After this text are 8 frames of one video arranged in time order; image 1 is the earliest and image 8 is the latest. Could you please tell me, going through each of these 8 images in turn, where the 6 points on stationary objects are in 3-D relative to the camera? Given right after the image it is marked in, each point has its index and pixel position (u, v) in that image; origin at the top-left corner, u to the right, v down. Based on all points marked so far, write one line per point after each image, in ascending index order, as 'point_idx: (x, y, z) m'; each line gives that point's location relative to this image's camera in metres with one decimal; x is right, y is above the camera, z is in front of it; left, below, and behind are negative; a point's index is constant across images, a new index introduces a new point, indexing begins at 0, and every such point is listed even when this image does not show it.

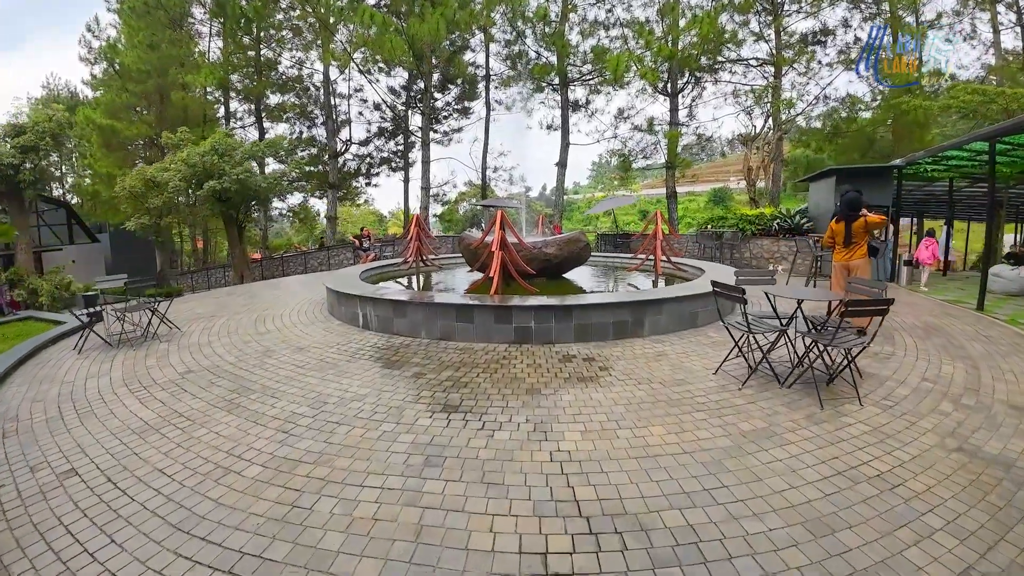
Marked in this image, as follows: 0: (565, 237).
0: (+0.8, +0.7, +6.8) m
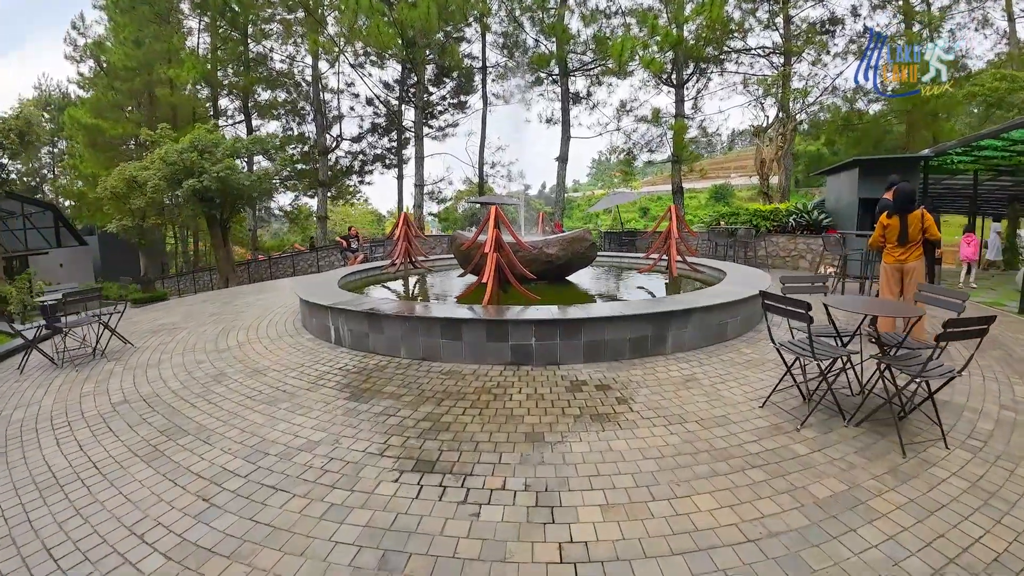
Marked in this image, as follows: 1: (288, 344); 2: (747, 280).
0: (+0.7, +0.7, +6.1) m
1: (-2.1, -0.5, +4.3) m
2: (+2.4, +0.1, +4.8) m
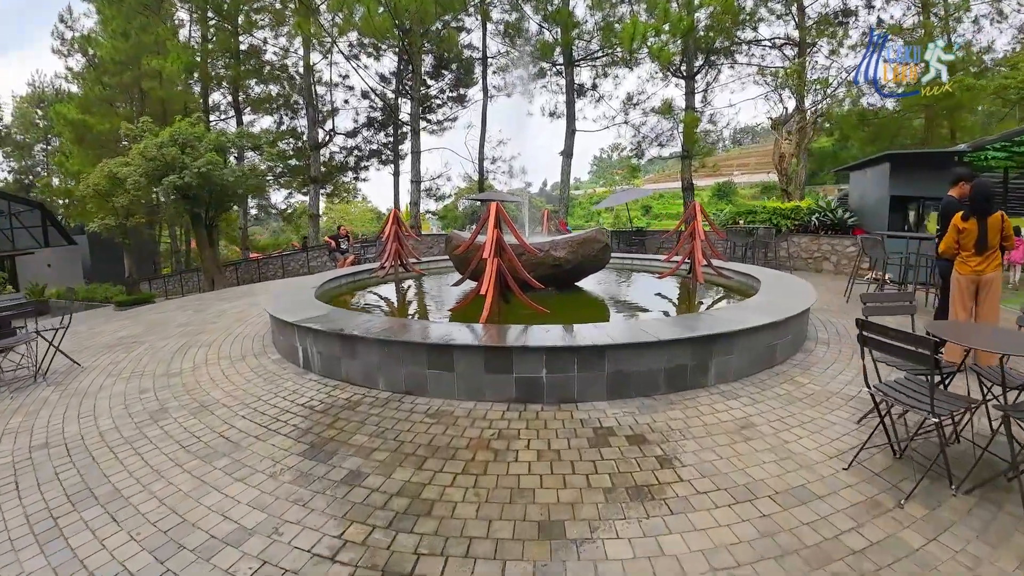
0: (+0.8, +0.6, +5.5) m
1: (-2.0, -0.6, +3.7) m
2: (+2.4, 0.0, +4.1) m
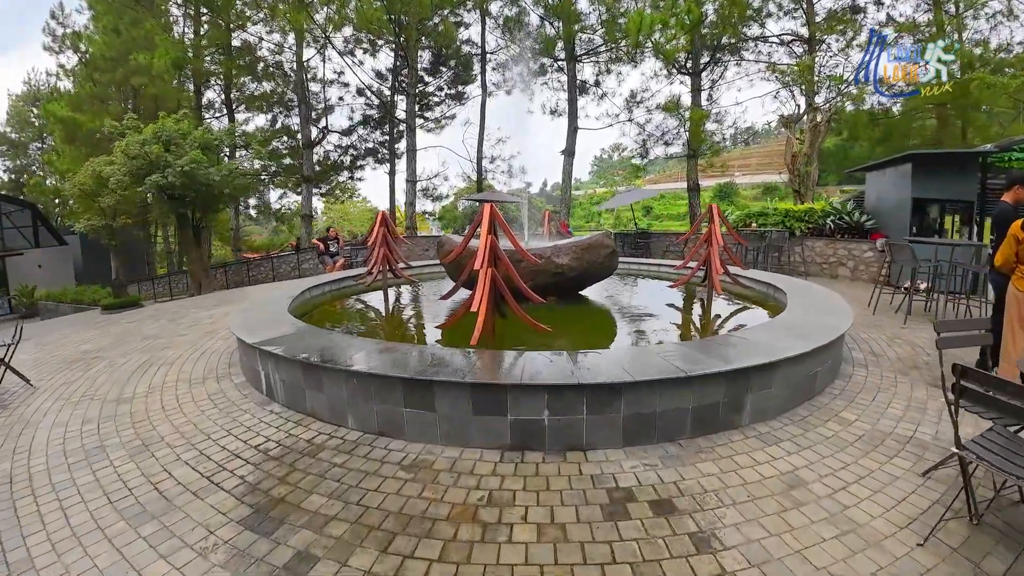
0: (+0.7, +0.5, +5.0) m
1: (-2.0, -0.7, +3.2) m
2: (+2.4, -0.1, +3.6) m
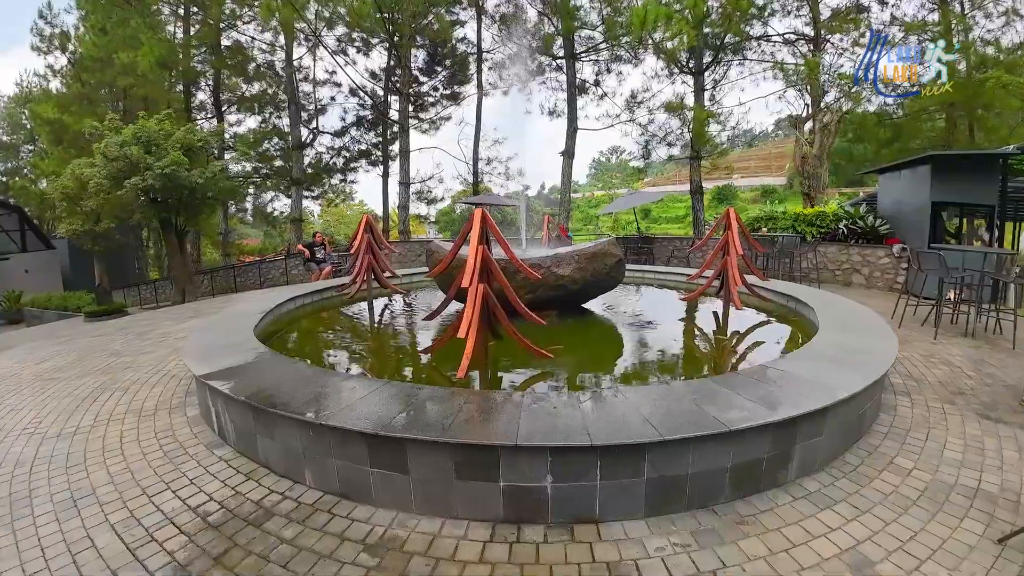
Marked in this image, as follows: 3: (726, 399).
0: (+0.7, +0.4, +4.6) m
1: (-2.1, -0.9, +2.8) m
2: (+2.4, -0.2, +3.2) m
3: (+0.9, -0.4, +1.9) m
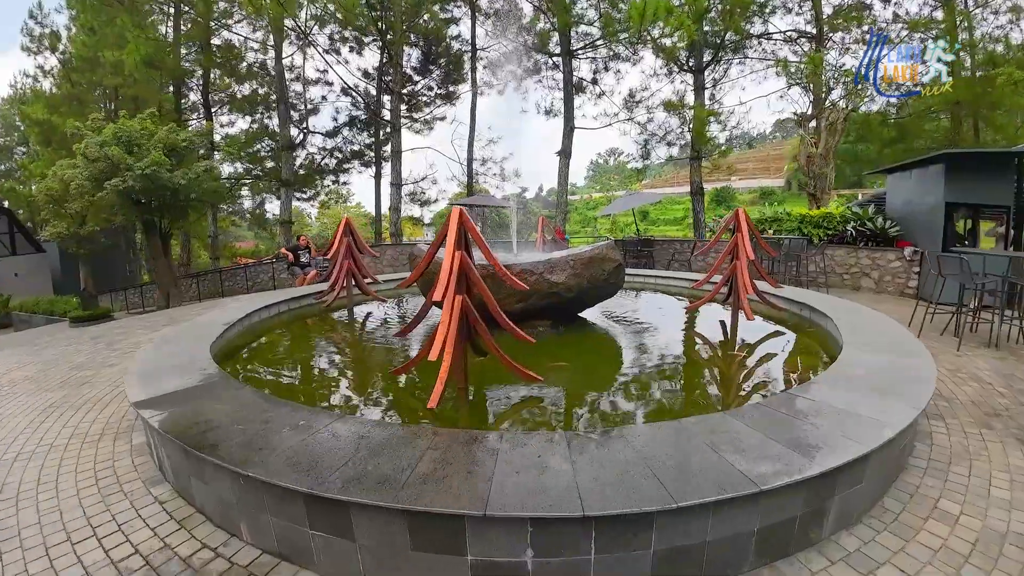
0: (+0.6, +0.3, +4.3) m
1: (-2.2, -0.9, +2.4) m
2: (+2.3, -0.3, +2.9) m
3: (+0.8, -0.5, +1.6) m
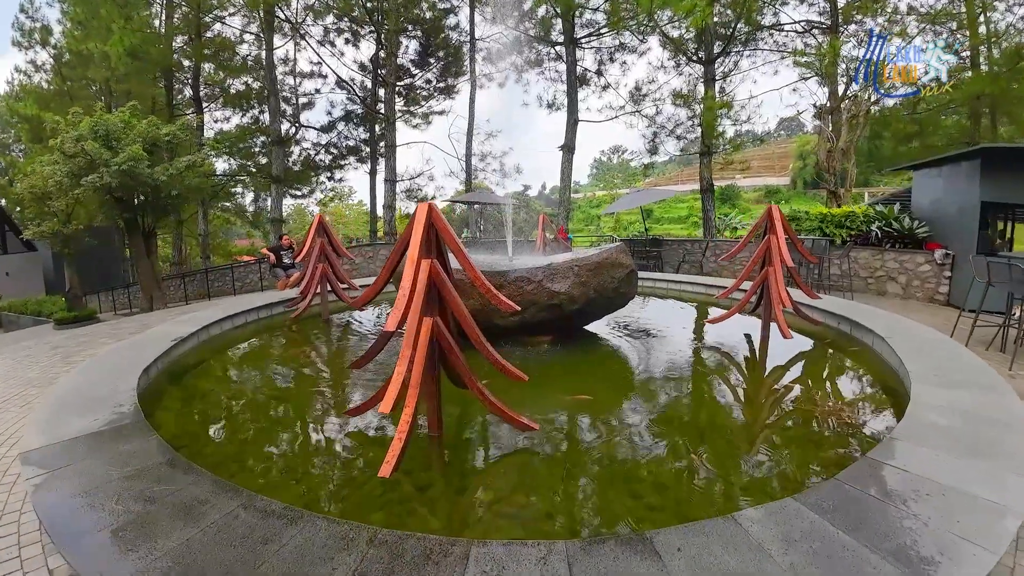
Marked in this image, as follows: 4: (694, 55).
0: (+0.6, +0.2, +3.7) m
1: (-2.2, -1.0, +1.9) m
2: (+2.2, -0.4, +2.4) m
3: (+0.7, -0.6, +1.1) m
4: (+4.4, +5.6, +11.5) m
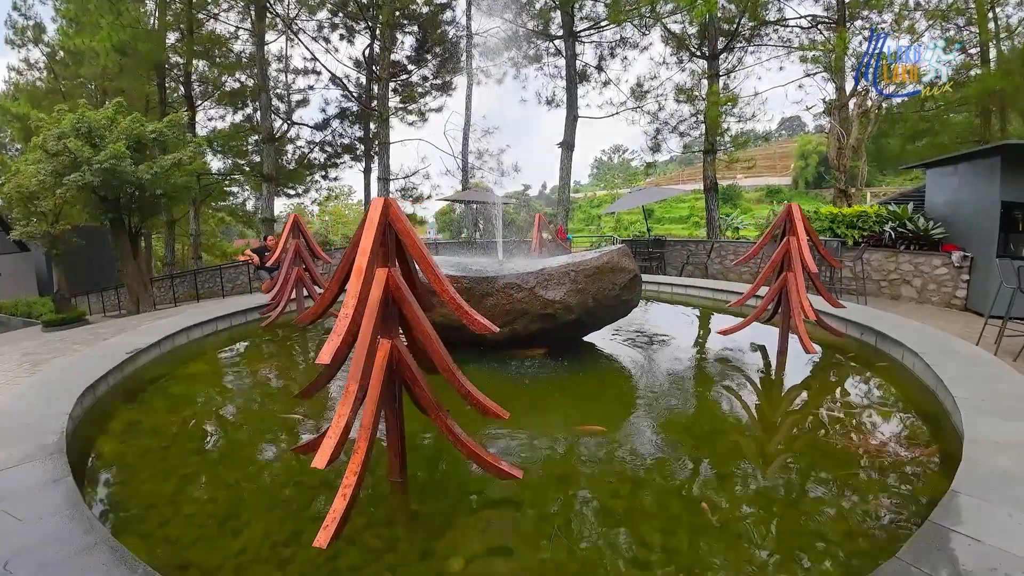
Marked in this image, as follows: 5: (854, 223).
0: (+0.5, +0.2, +3.4) m
1: (-2.3, -1.0, +1.6) m
2: (+2.2, -0.4, +2.1) m
3: (+0.7, -0.6, +0.8) m
4: (+4.3, +5.5, +11.2) m
5: (+5.3, +1.0, +7.5) m
